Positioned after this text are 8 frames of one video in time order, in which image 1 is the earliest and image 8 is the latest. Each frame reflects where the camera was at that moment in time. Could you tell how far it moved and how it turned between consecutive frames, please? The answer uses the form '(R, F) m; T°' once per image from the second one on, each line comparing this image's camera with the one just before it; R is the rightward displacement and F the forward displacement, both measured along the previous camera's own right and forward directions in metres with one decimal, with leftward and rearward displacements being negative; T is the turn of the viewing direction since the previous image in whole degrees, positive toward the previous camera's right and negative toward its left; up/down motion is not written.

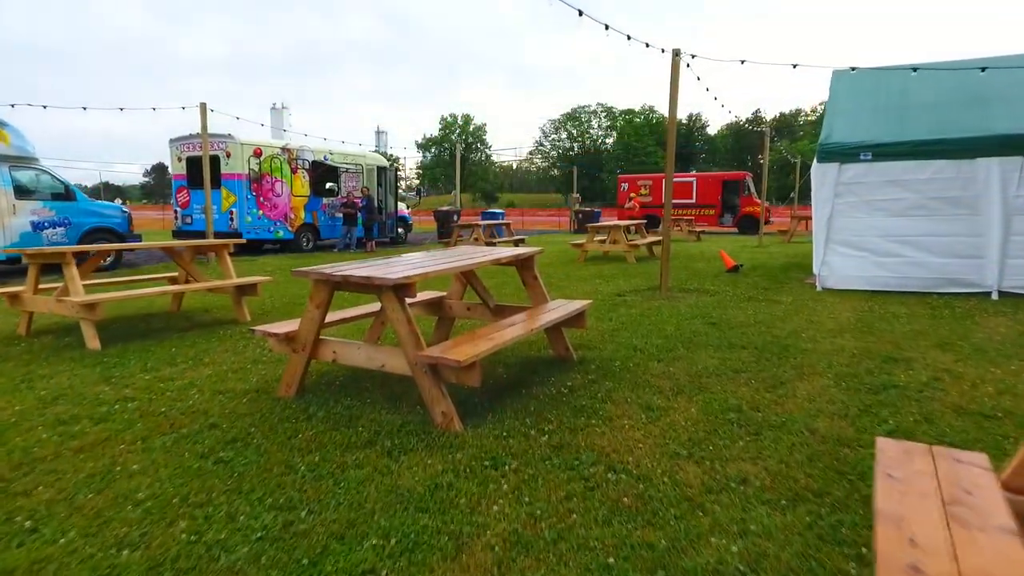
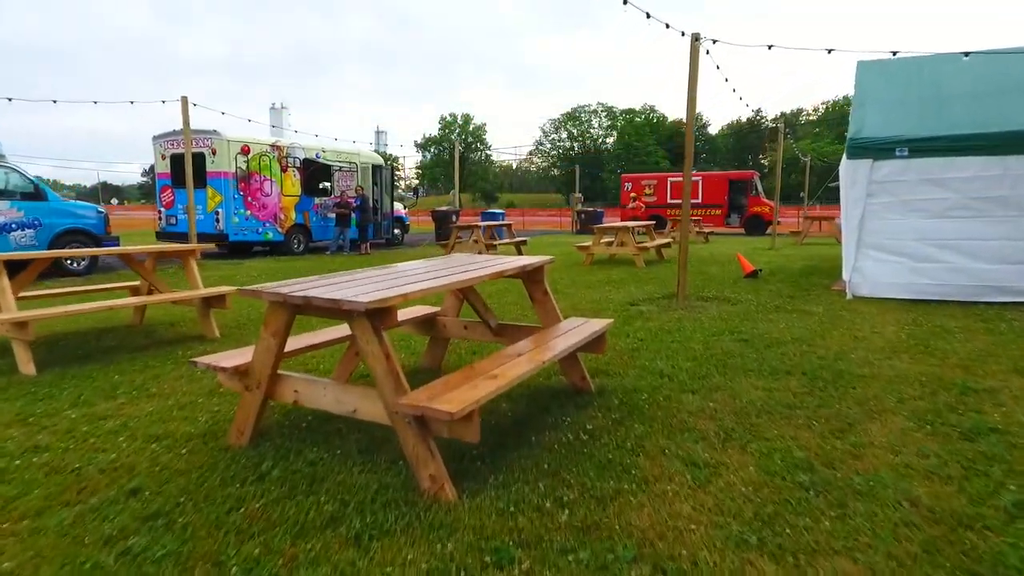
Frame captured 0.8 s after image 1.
(0.0, +0.8) m; 0°
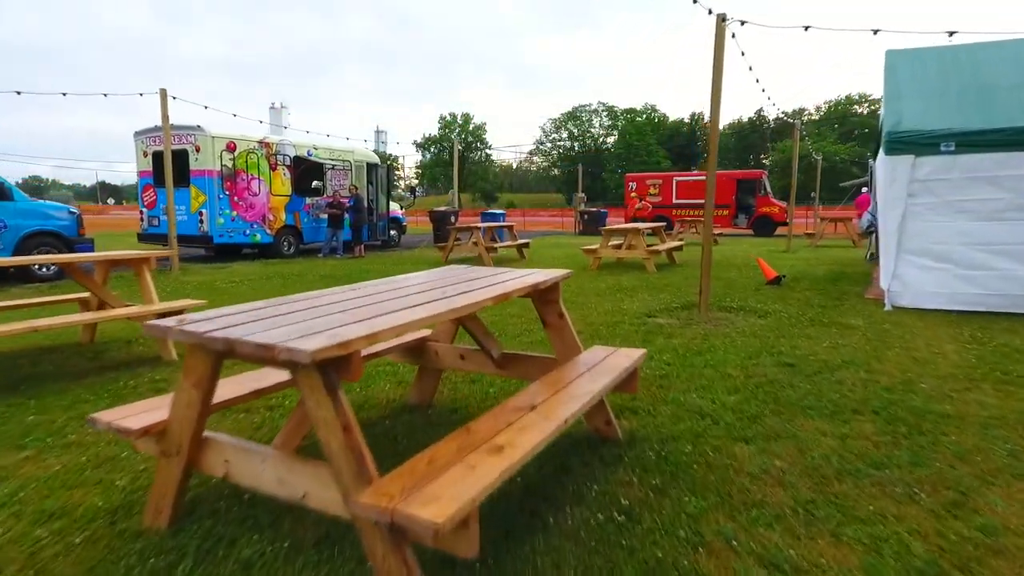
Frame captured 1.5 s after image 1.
(0.0, +0.8) m; 0°
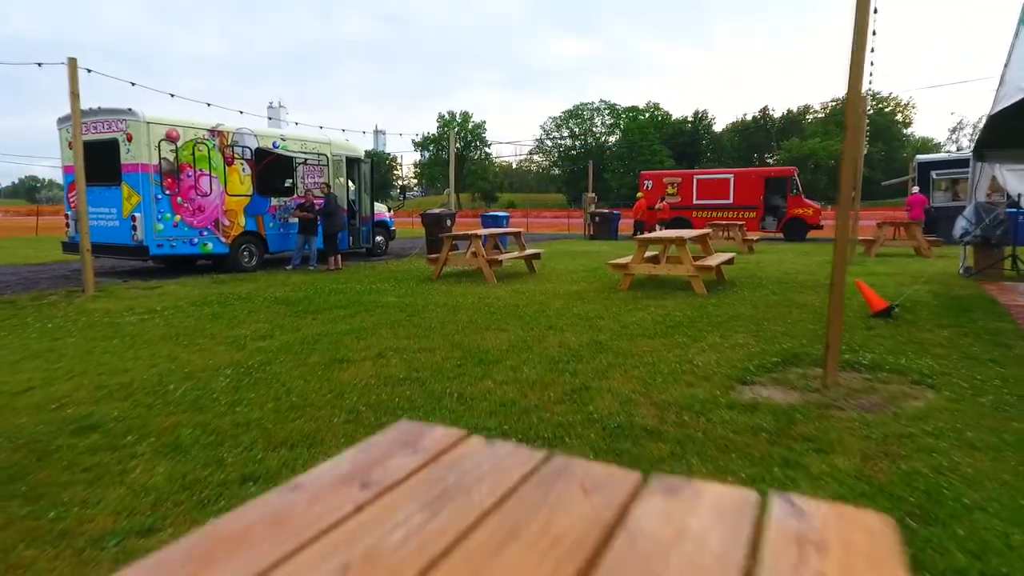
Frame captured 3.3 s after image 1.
(-0.1, +2.6) m; 0°
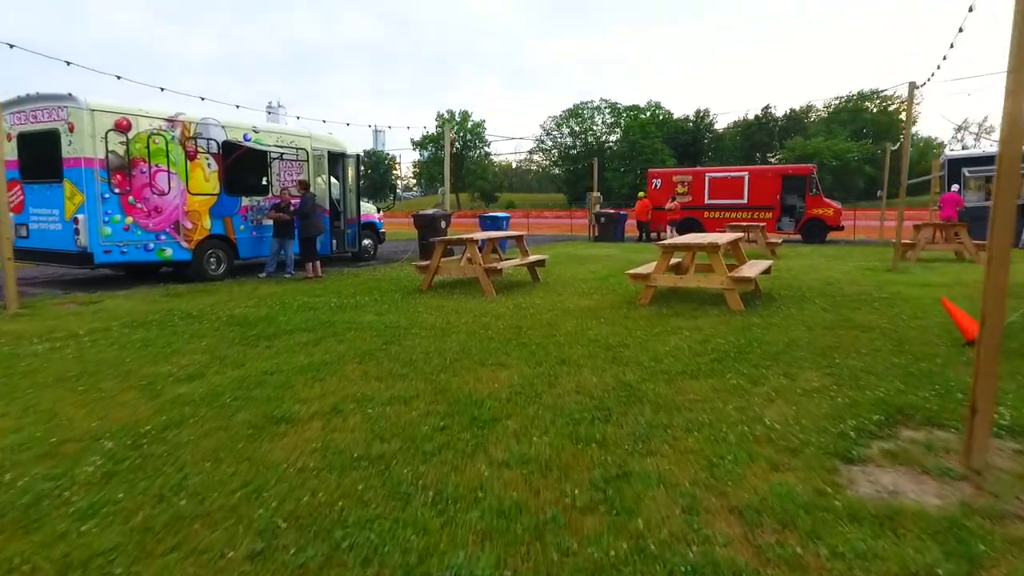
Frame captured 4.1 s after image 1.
(0.0, +1.5) m; 0°
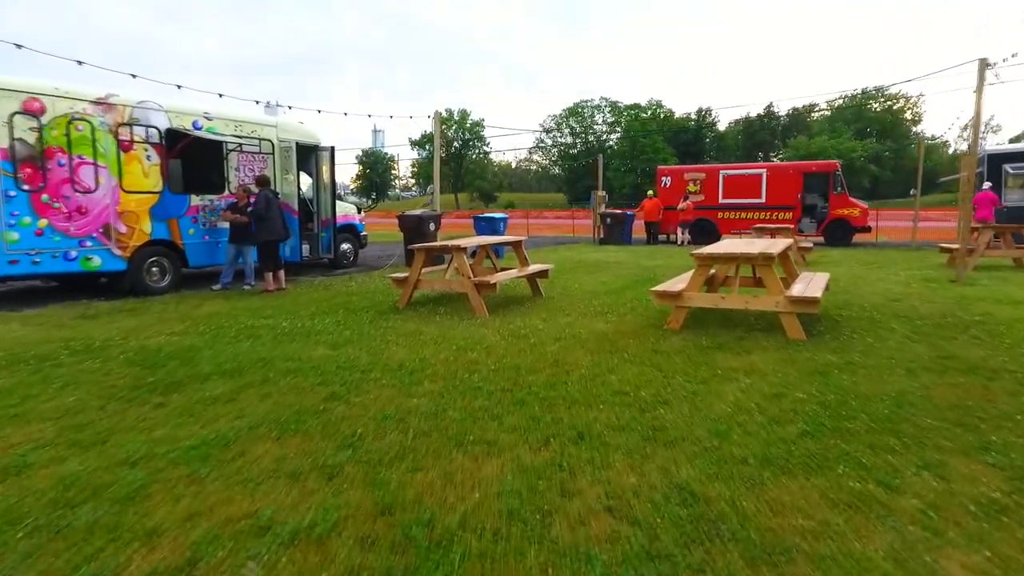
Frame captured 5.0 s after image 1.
(0.0, +1.7) m; 0°
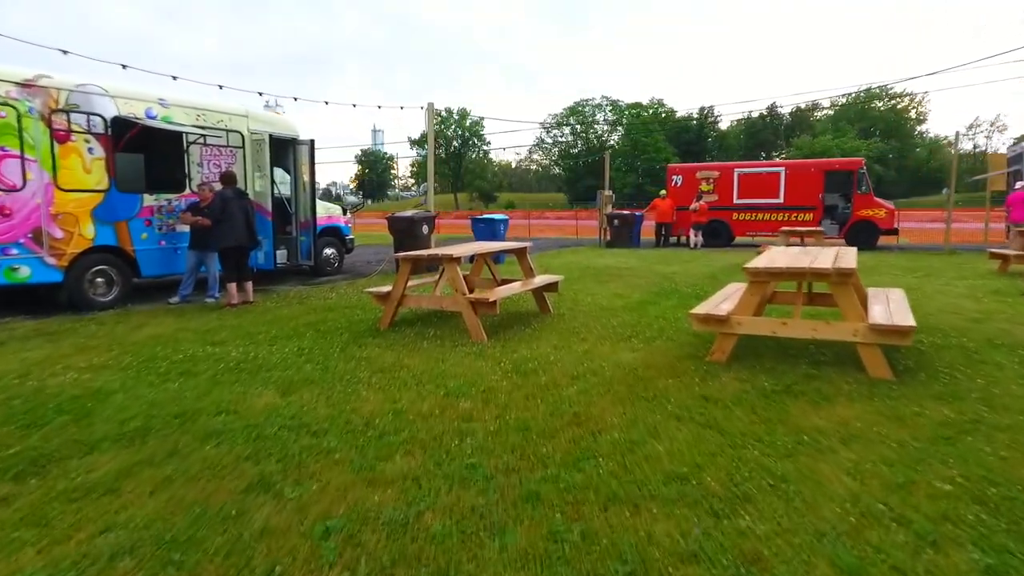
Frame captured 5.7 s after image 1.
(0.0, +1.3) m; 0°
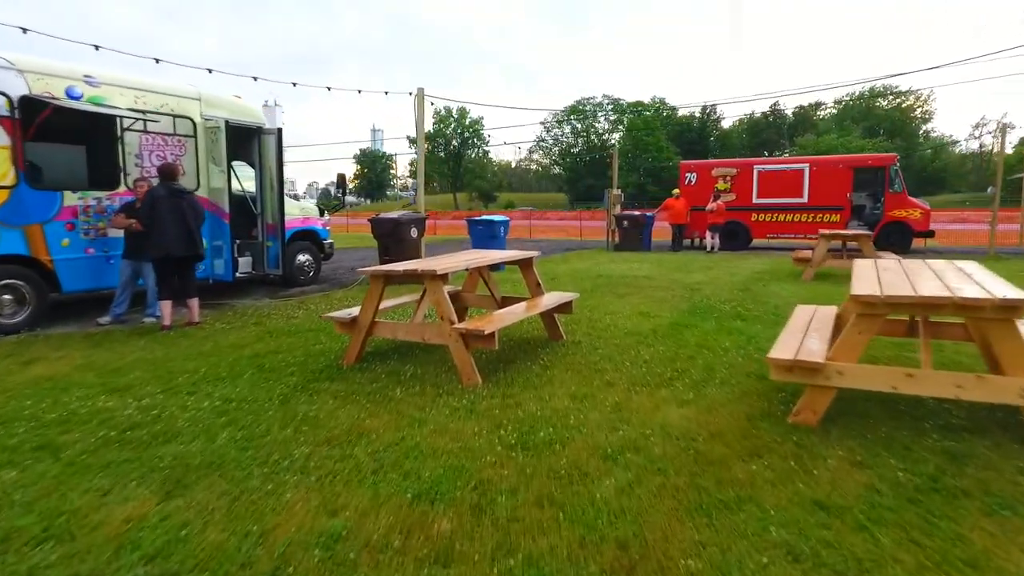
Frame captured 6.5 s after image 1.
(0.0, +1.6) m; 0°
